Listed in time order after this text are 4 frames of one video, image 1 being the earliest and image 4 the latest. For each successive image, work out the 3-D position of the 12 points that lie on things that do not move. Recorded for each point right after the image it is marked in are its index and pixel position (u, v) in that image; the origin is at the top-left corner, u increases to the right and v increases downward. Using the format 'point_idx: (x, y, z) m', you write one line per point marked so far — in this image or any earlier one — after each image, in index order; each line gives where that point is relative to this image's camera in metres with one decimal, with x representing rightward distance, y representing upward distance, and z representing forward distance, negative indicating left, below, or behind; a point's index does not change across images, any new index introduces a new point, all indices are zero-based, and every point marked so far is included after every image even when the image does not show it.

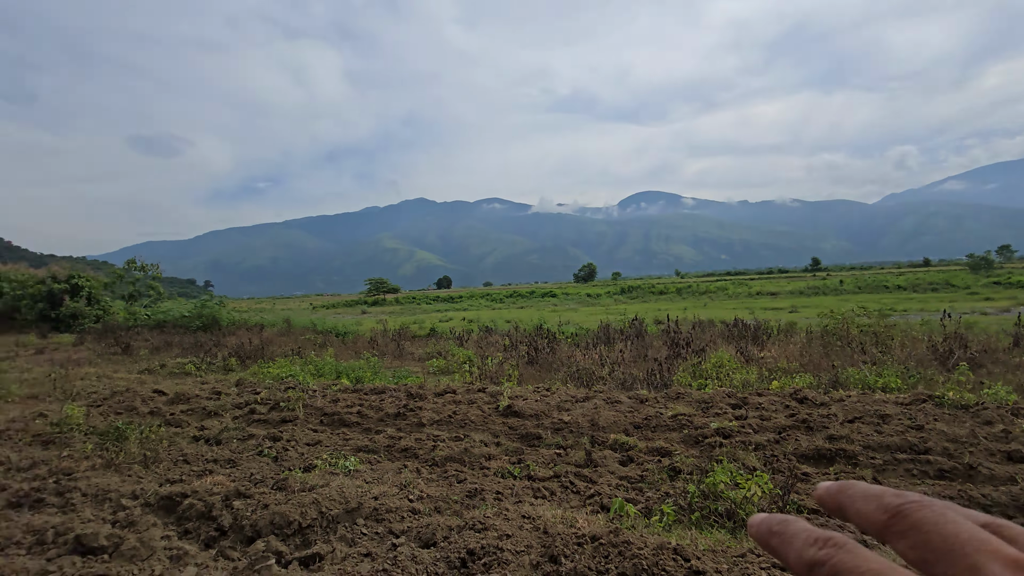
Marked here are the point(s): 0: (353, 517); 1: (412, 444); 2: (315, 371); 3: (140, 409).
0: (-0.6, -0.9, +1.9) m
1: (-0.6, -0.9, +3.0) m
2: (-2.3, -1.0, +6.1) m
3: (-3.3, -1.1, +4.6) m
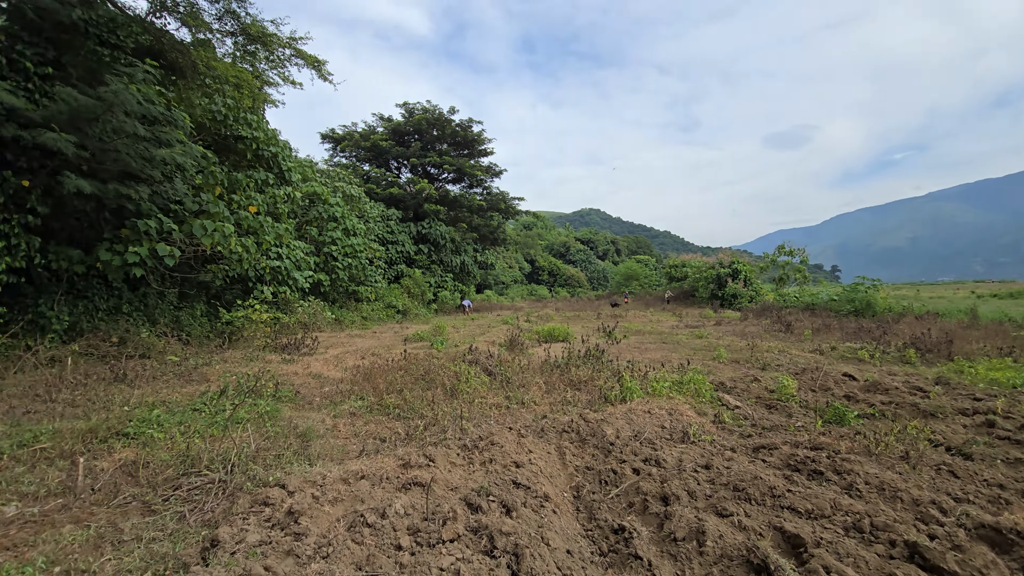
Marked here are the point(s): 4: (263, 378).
0: (+1.7, -0.8, +0.8) m
1: (+2.7, -0.8, +1.3) m
2: (+4.6, -0.8, +4.2) m
3: (+2.9, -0.9, +4.5) m
4: (-2.1, -0.8, +4.3) m
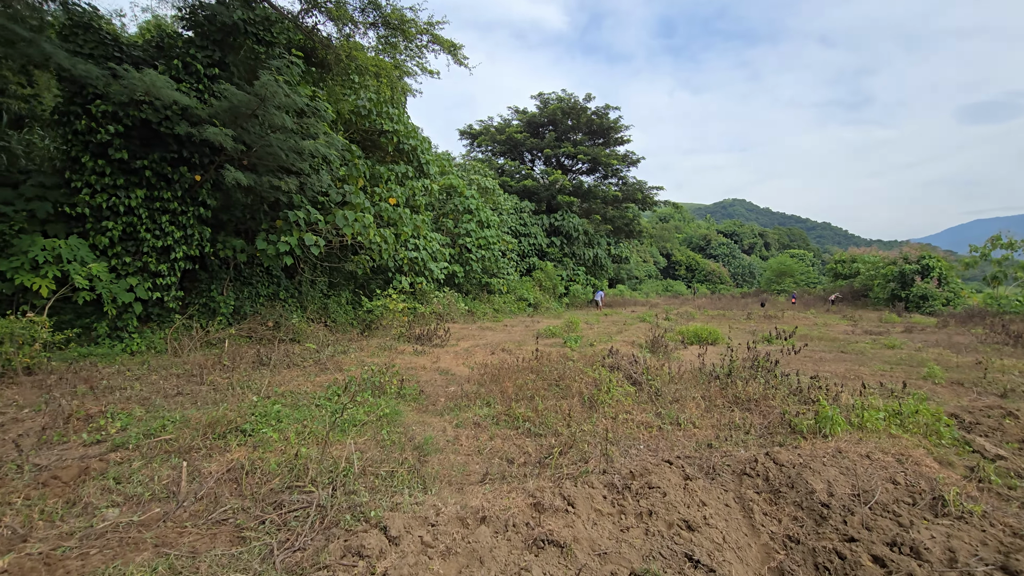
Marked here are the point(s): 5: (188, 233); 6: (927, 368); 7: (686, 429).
0: (+1.8, -0.8, -0.3) m
1: (+2.9, -0.9, 0.0) m
2: (+5.5, -0.9, +2.4) m
3: (+3.8, -0.9, +3.0) m
4: (-1.0, -0.7, +4.0) m
5: (-3.6, +0.6, +5.7) m
6: (+4.5, -0.9, +5.6) m
7: (+1.0, -0.8, +3.1) m
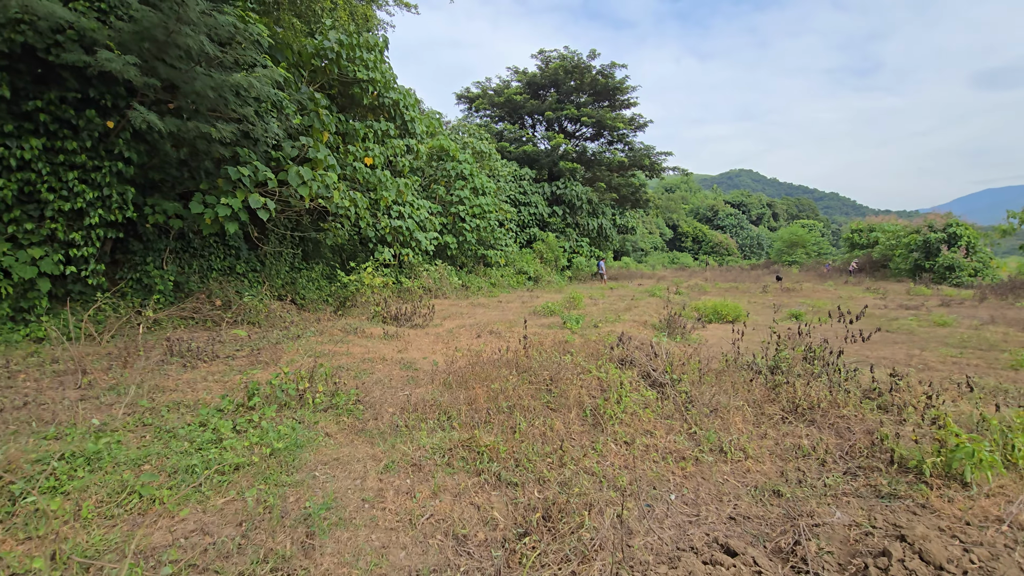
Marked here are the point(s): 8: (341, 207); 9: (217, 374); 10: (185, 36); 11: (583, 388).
0: (+1.7, -0.8, -1.3) m
1: (+2.8, -0.9, -1.0) m
2: (+5.4, -0.7, +1.3) m
3: (+3.7, -0.8, +2.0) m
4: (-1.1, -0.5, +3.1) m
5: (-3.8, +0.9, +4.7) m
6: (+4.4, -0.6, +4.5) m
7: (+0.9, -0.7, +2.1) m
8: (-2.2, +1.0, +6.5) m
9: (-1.9, -0.5, +3.2) m
10: (-2.6, +2.0, +4.1) m
11: (+0.4, -0.5, +2.6) m
